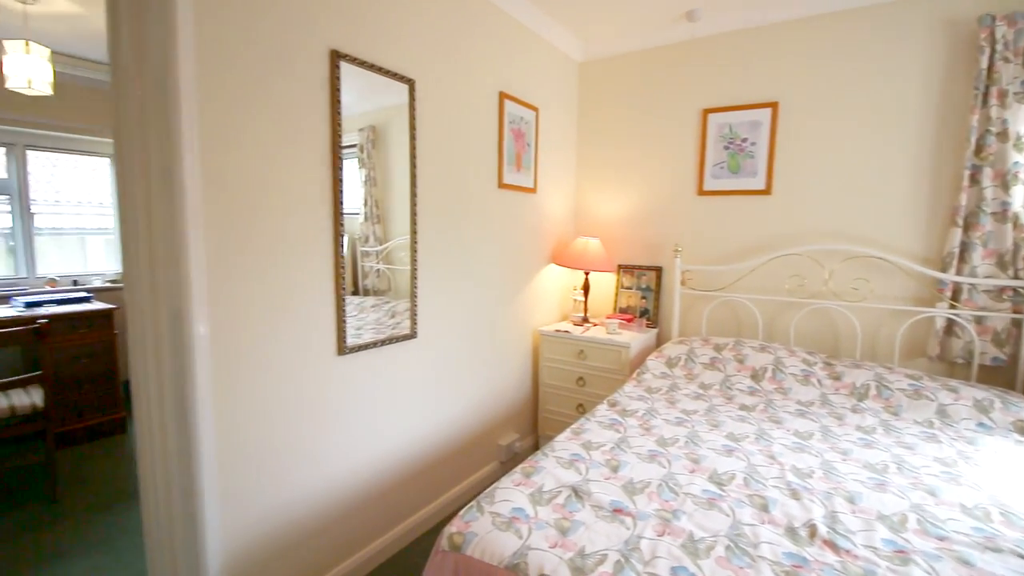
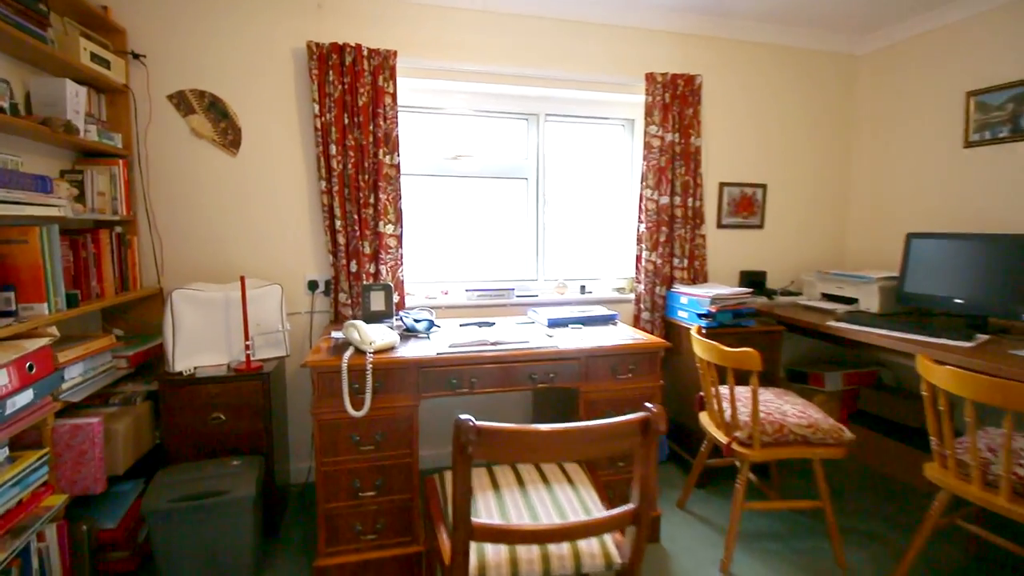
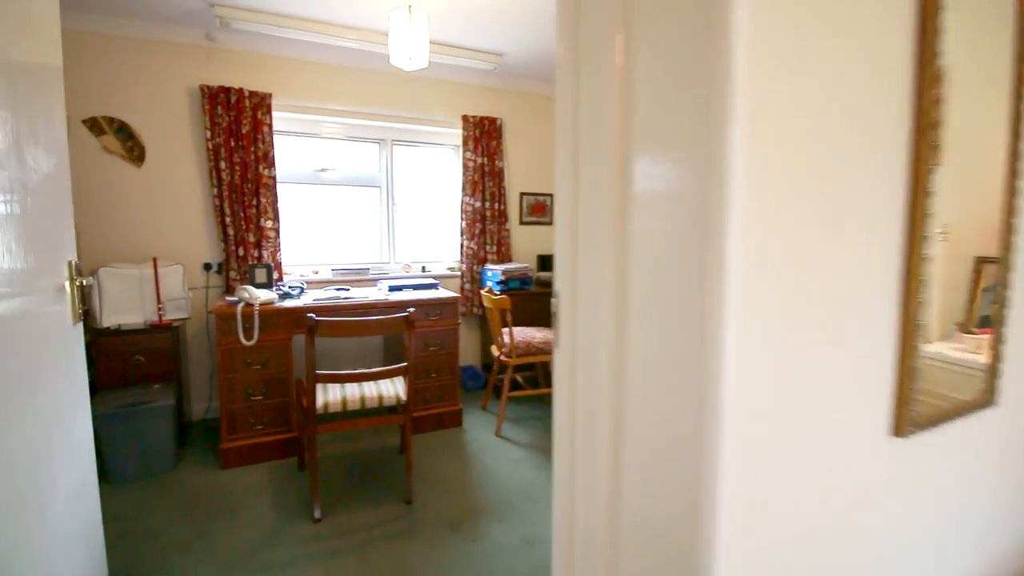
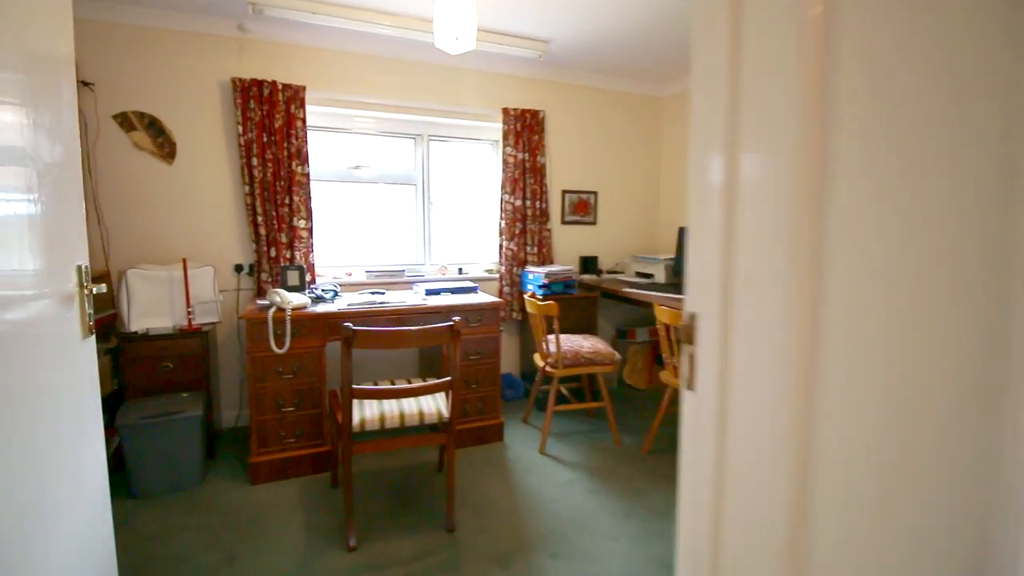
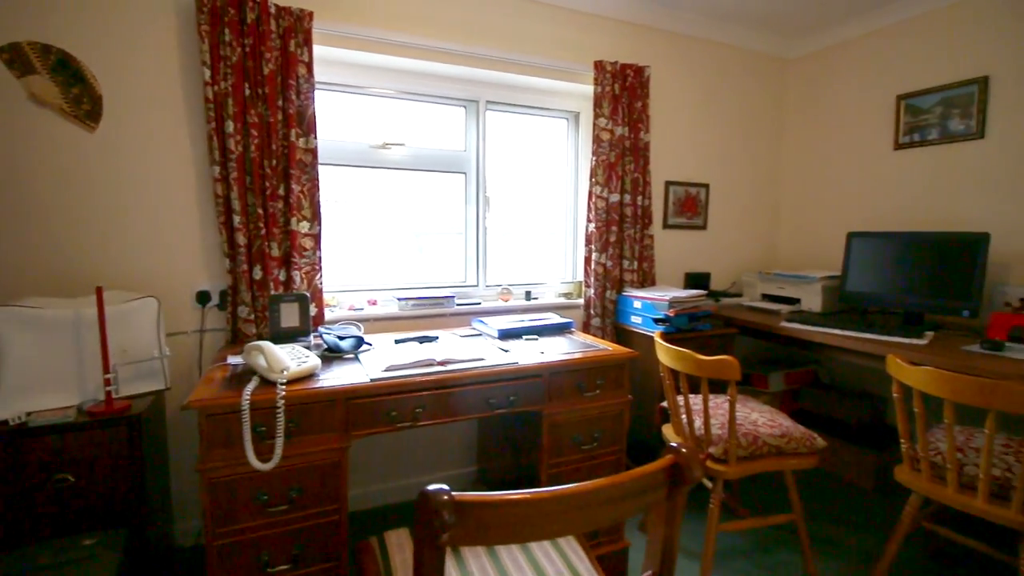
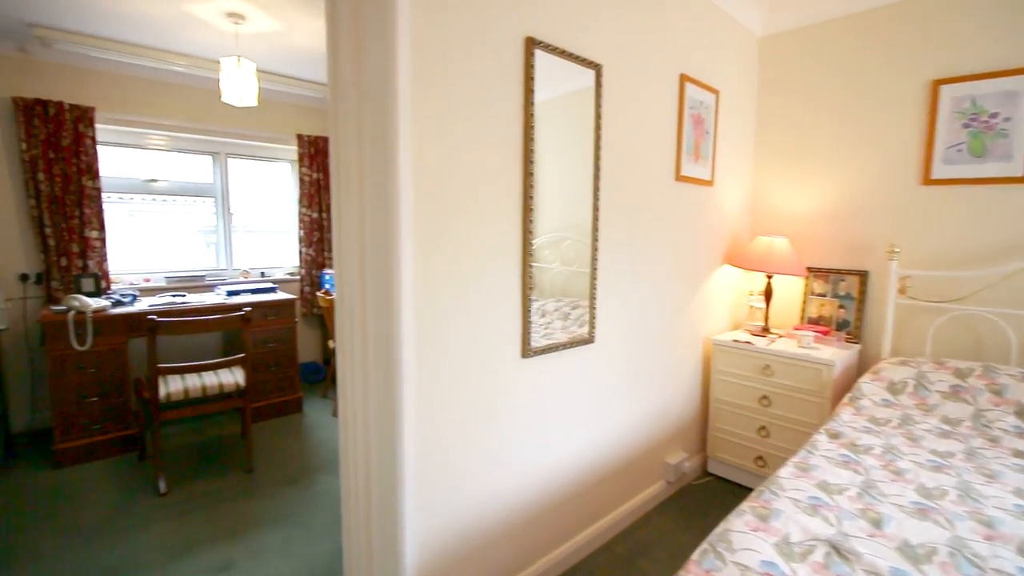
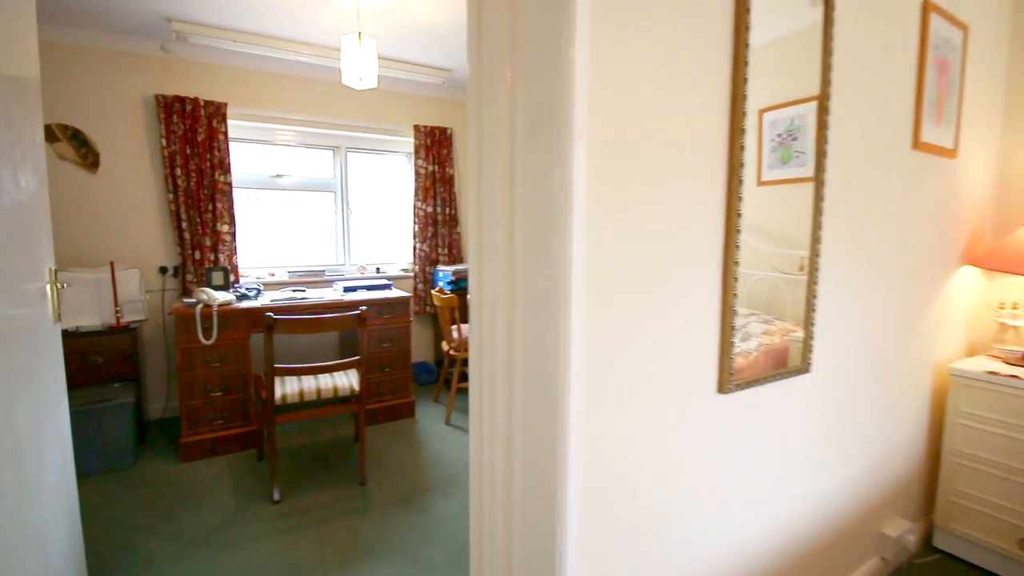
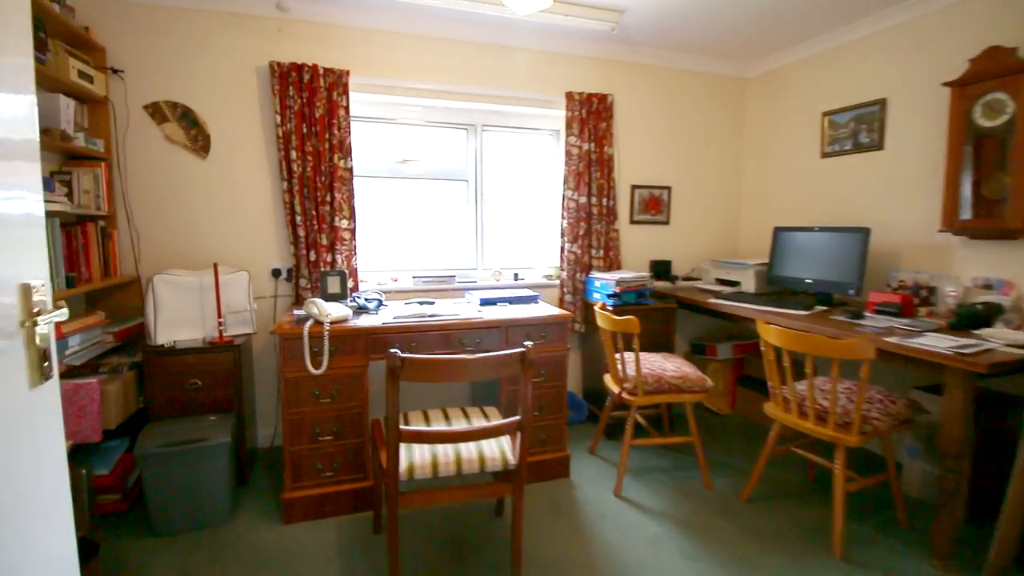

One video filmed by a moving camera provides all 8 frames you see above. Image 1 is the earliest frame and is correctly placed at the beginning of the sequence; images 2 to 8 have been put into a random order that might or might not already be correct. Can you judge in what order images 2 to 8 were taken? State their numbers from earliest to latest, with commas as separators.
6, 7, 3, 4, 8, 2, 5
